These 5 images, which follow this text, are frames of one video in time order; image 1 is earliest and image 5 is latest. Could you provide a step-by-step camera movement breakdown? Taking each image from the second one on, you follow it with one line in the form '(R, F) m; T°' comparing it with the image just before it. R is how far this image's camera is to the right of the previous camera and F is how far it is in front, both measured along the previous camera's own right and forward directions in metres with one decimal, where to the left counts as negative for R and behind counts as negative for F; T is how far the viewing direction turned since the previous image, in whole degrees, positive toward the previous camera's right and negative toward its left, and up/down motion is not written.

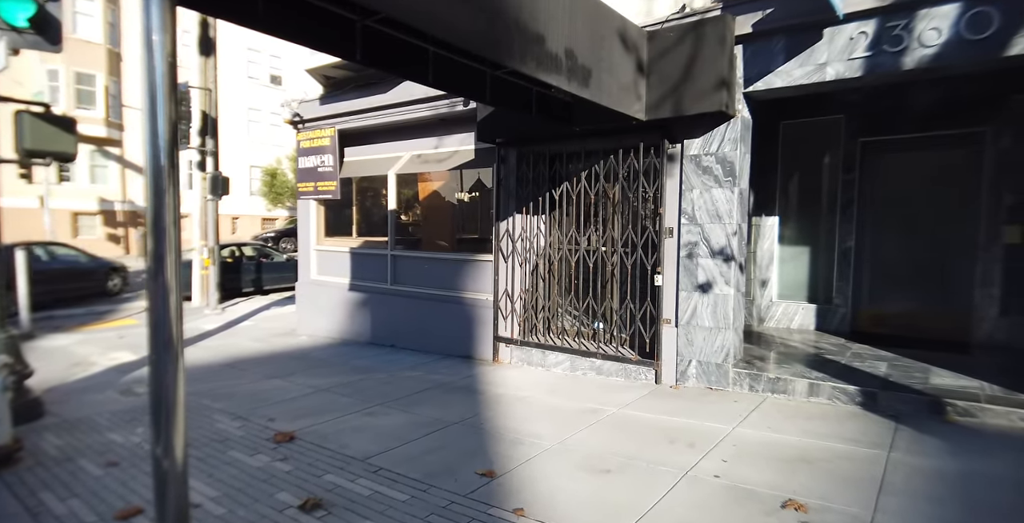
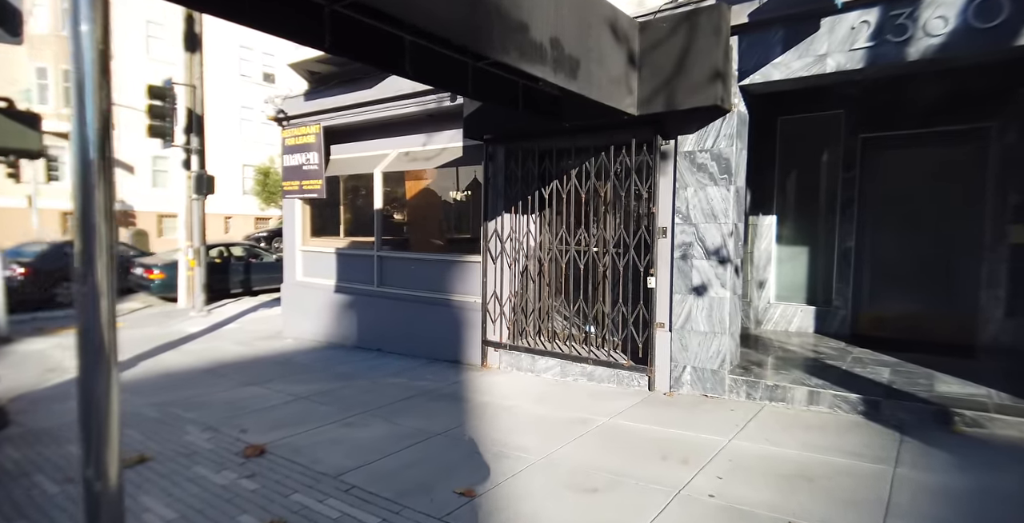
(+0.1, +0.3) m; 0°
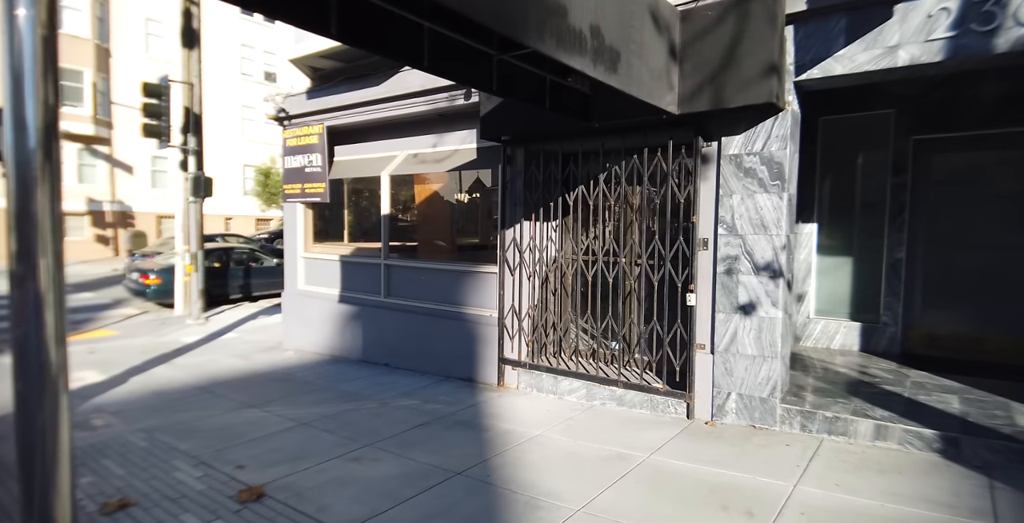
(-0.2, +0.5) m; 0°
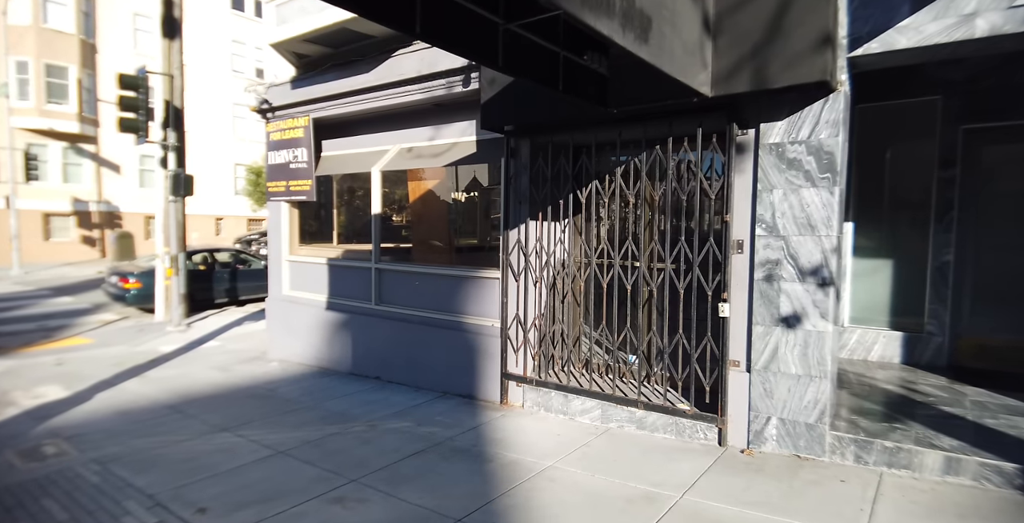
(-0.1, +0.7) m; 0°
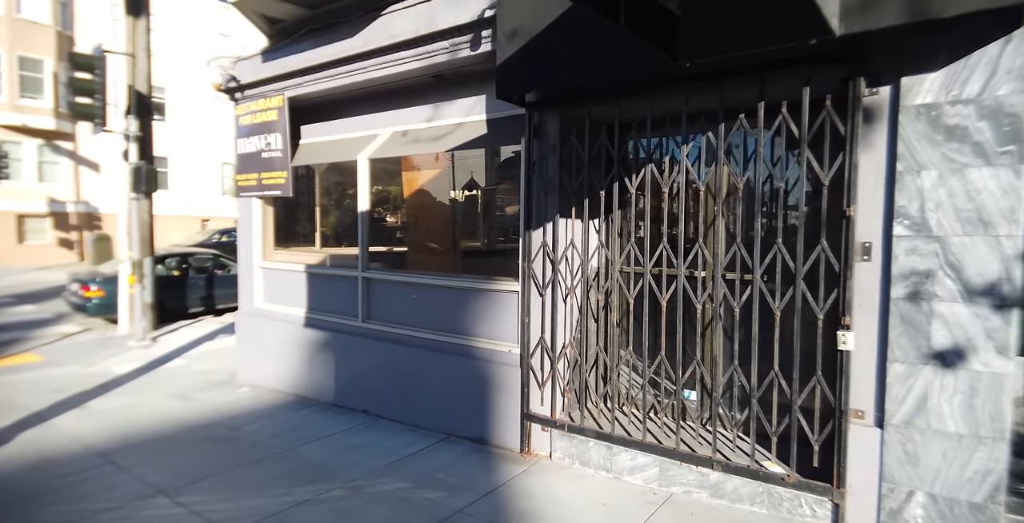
(-0.2, +1.3) m; 0°
